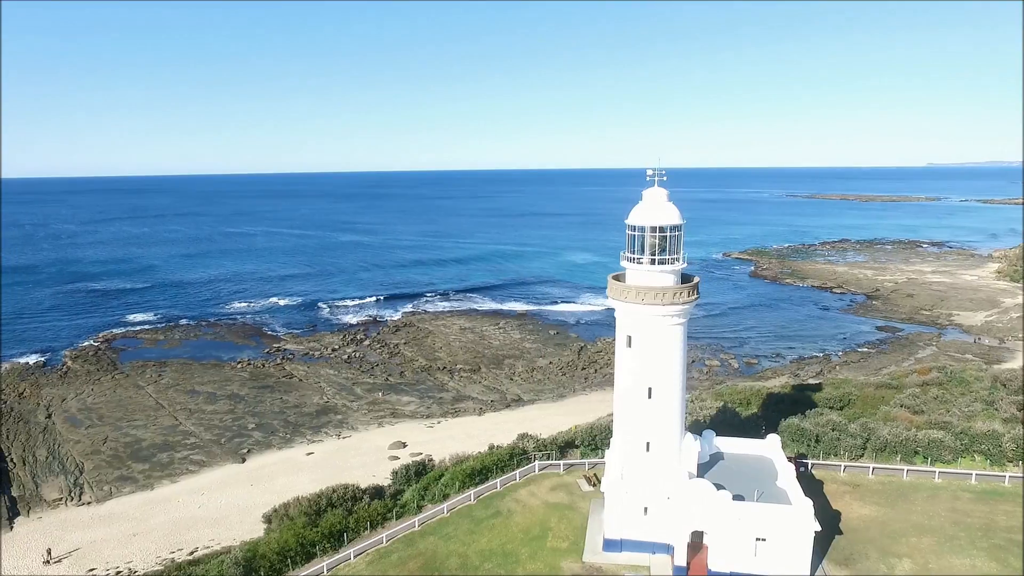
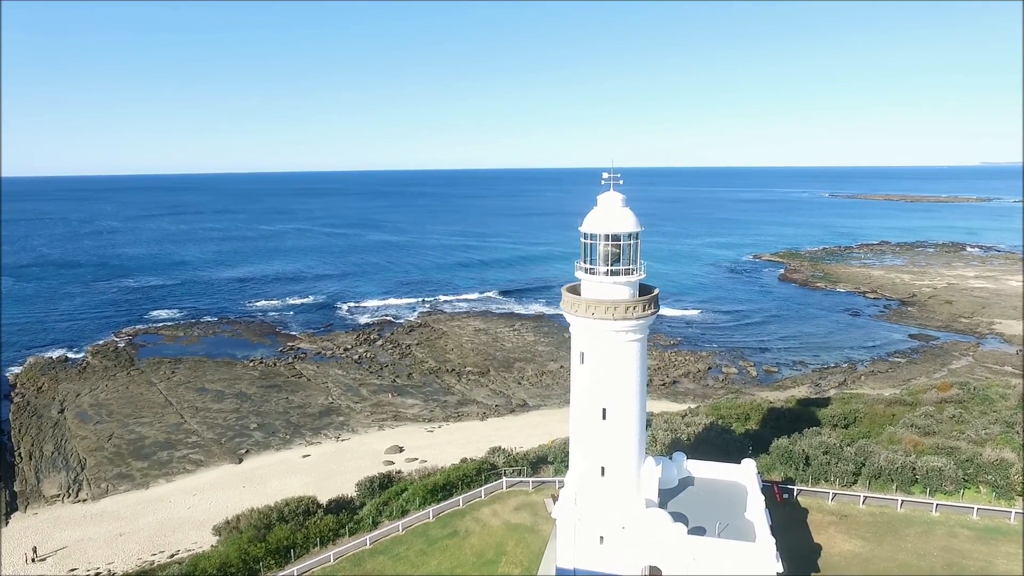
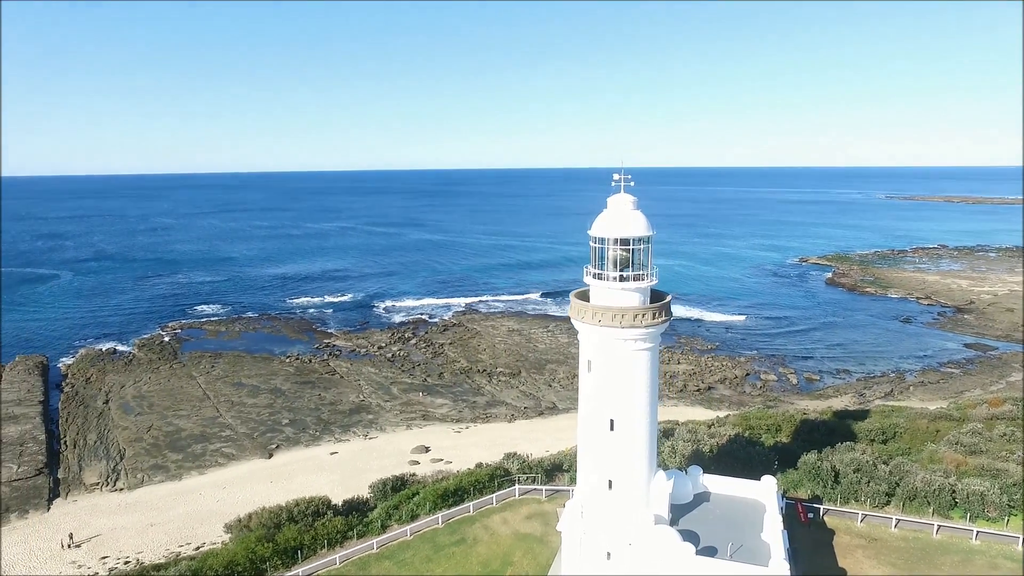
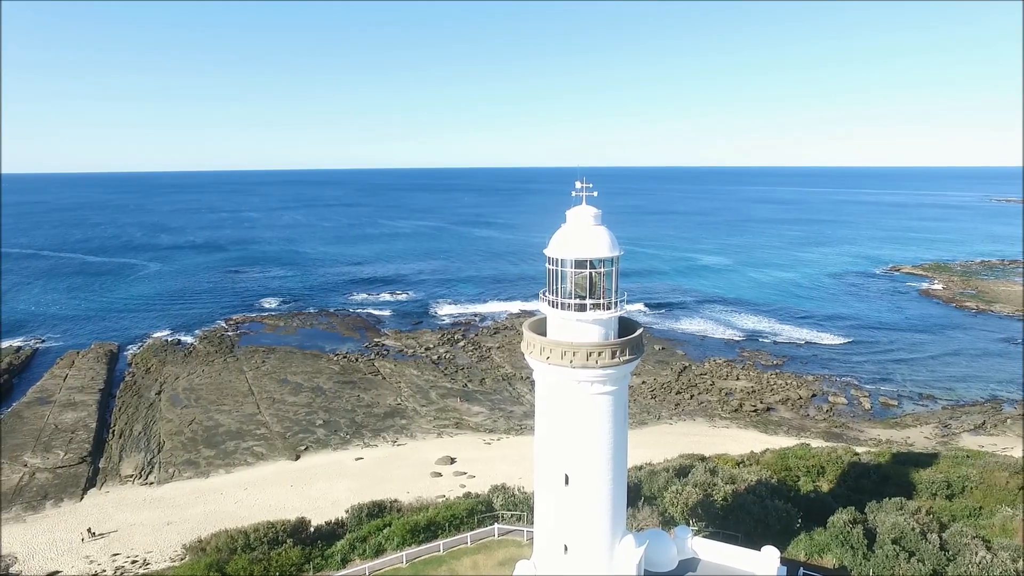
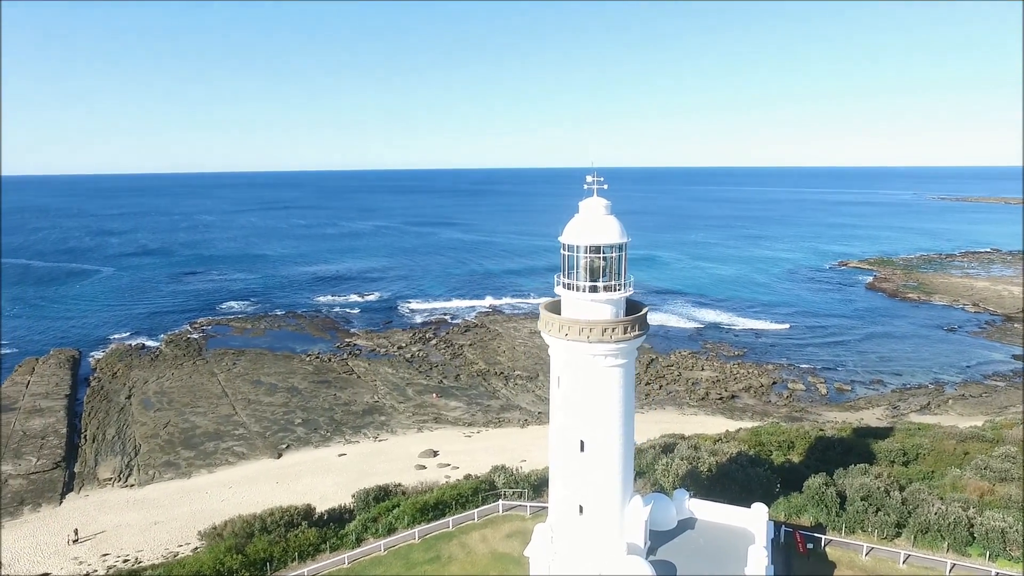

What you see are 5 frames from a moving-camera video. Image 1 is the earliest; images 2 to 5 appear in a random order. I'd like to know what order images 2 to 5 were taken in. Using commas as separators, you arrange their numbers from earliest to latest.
2, 3, 5, 4
